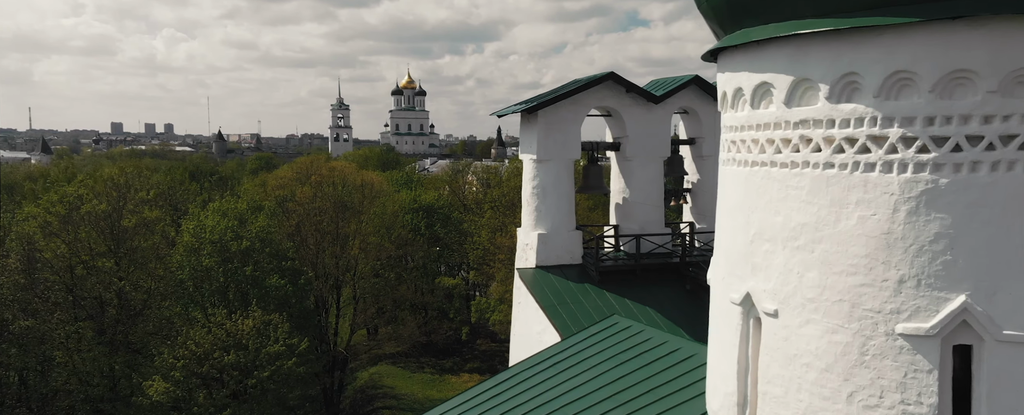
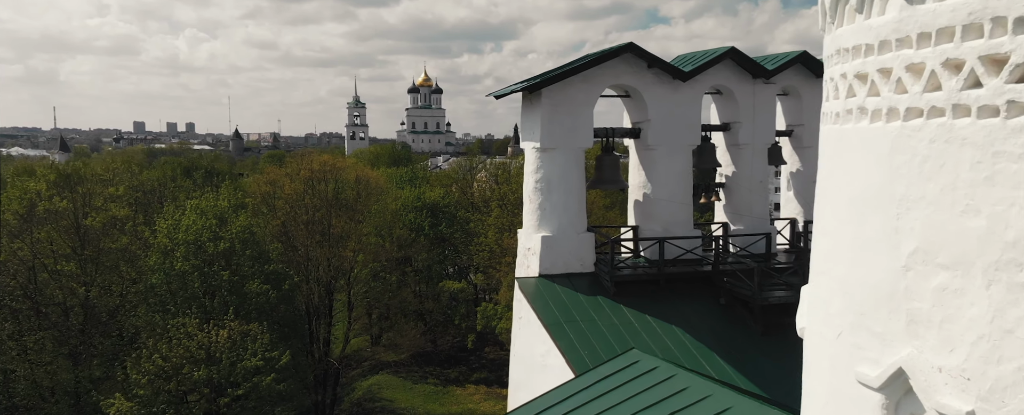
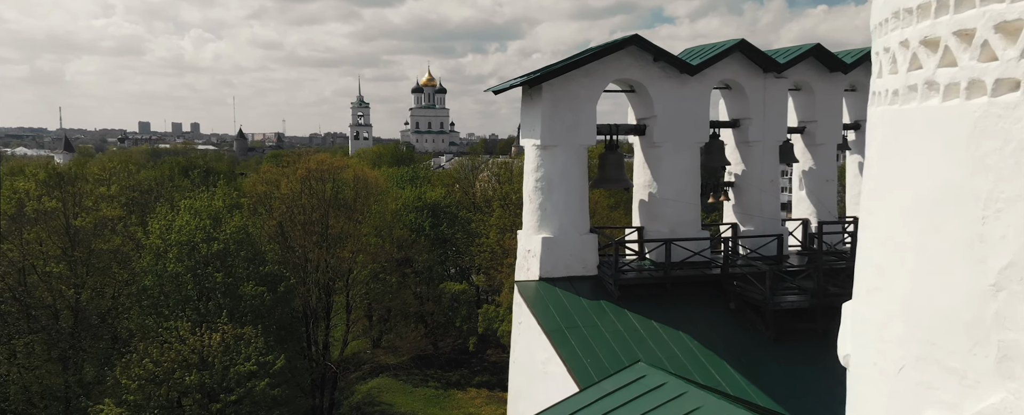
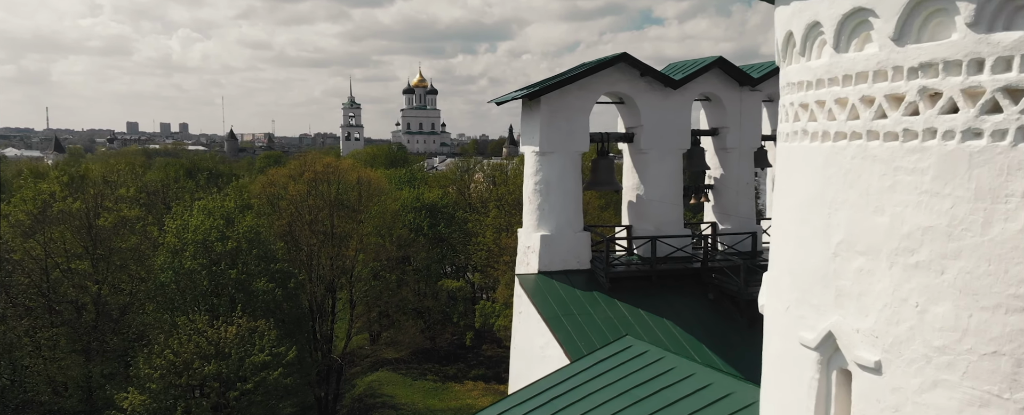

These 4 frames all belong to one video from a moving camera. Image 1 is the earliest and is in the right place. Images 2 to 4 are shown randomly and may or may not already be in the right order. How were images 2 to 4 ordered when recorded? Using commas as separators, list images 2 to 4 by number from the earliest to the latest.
4, 2, 3
